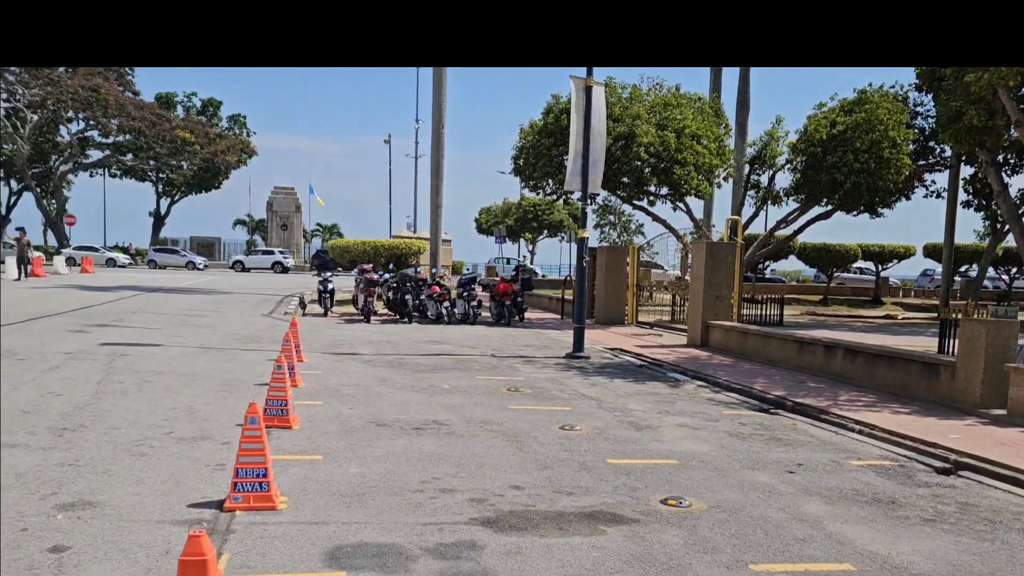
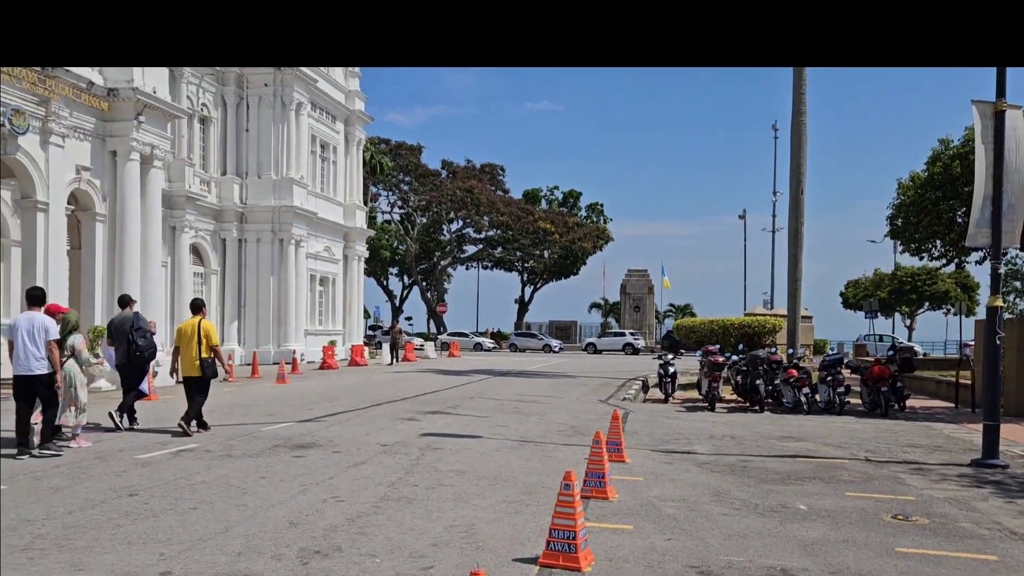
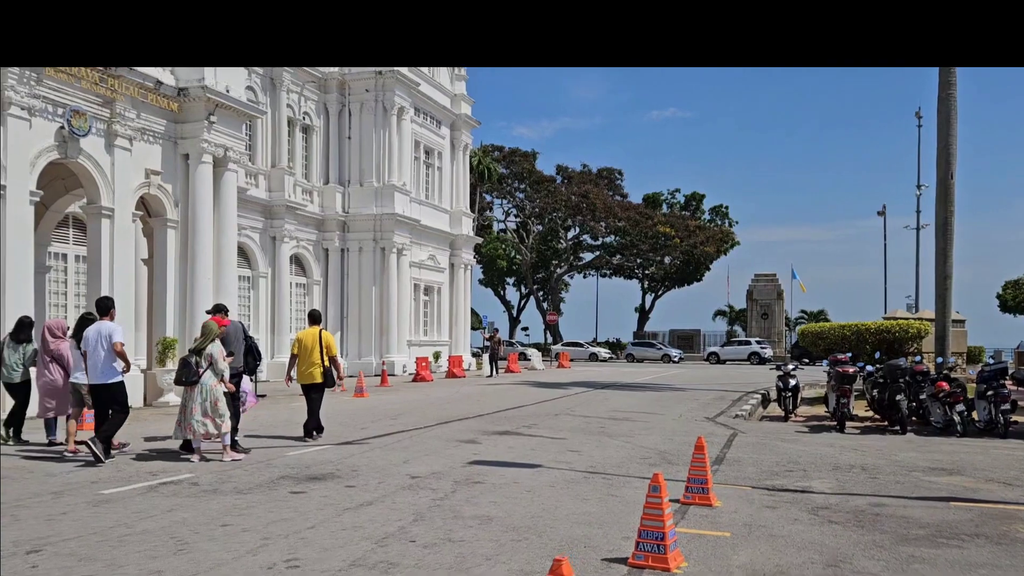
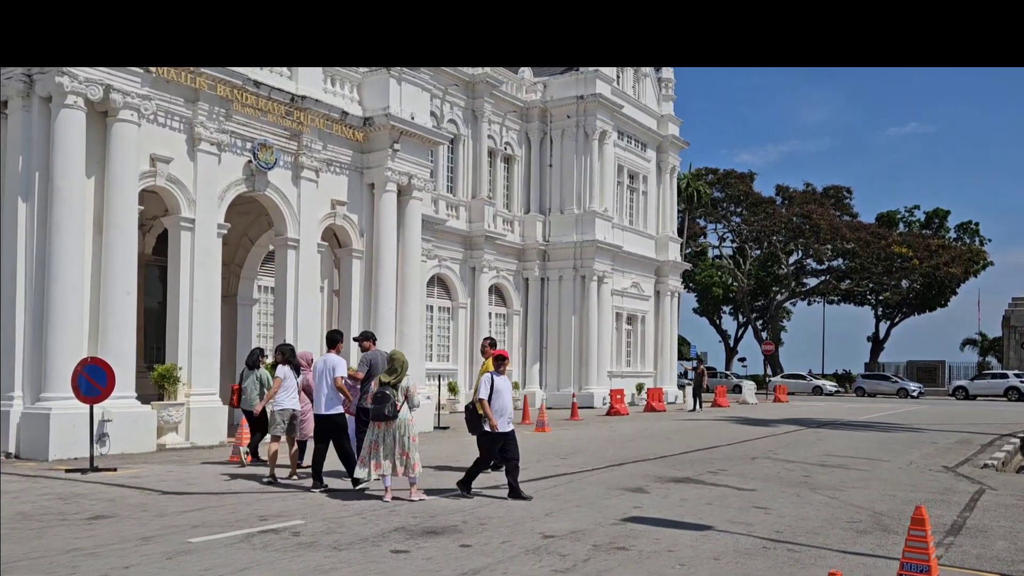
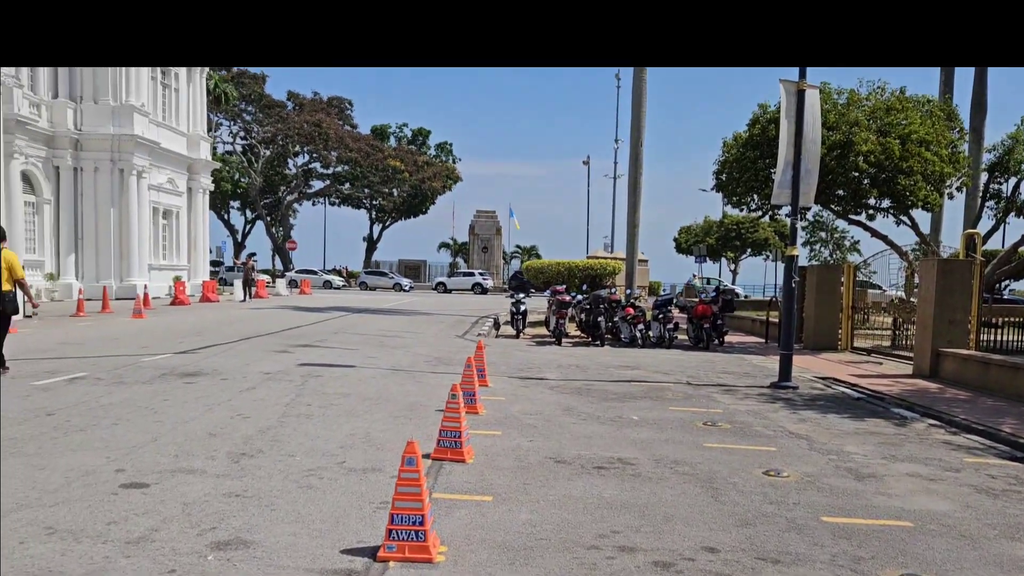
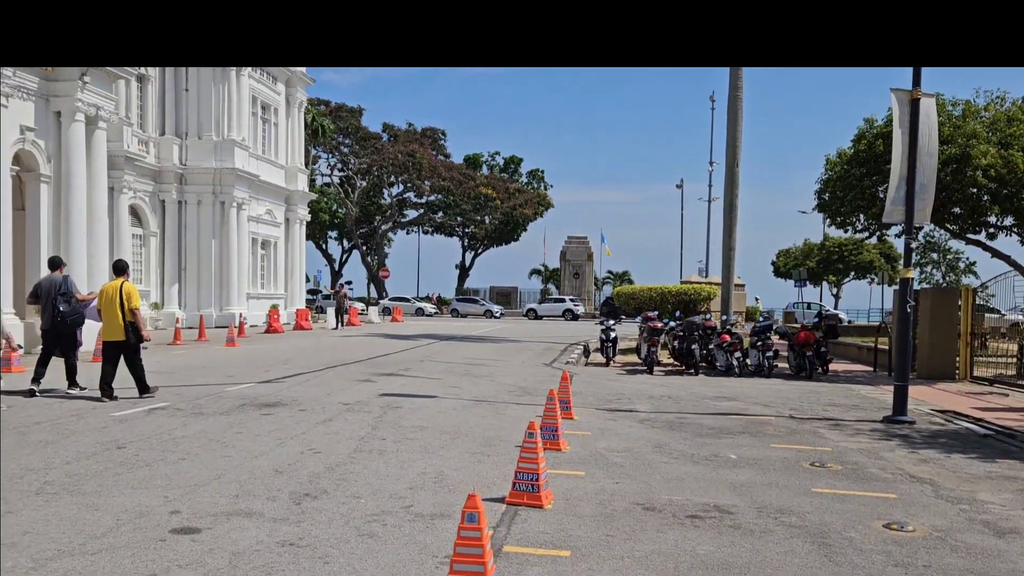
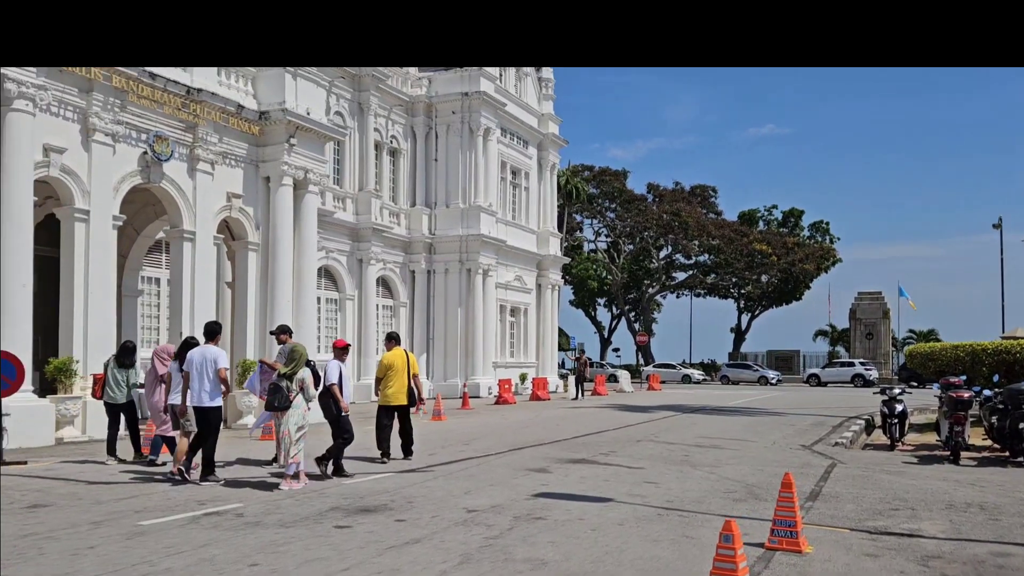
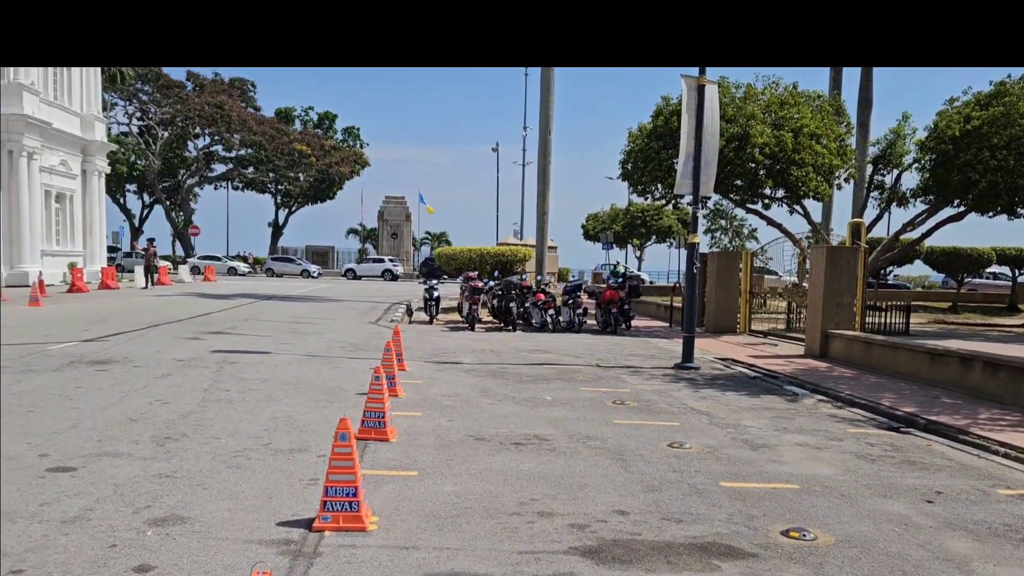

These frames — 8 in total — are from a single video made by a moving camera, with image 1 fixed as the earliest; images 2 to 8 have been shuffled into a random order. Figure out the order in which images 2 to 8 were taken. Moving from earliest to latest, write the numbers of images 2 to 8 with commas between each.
8, 5, 6, 2, 3, 7, 4
